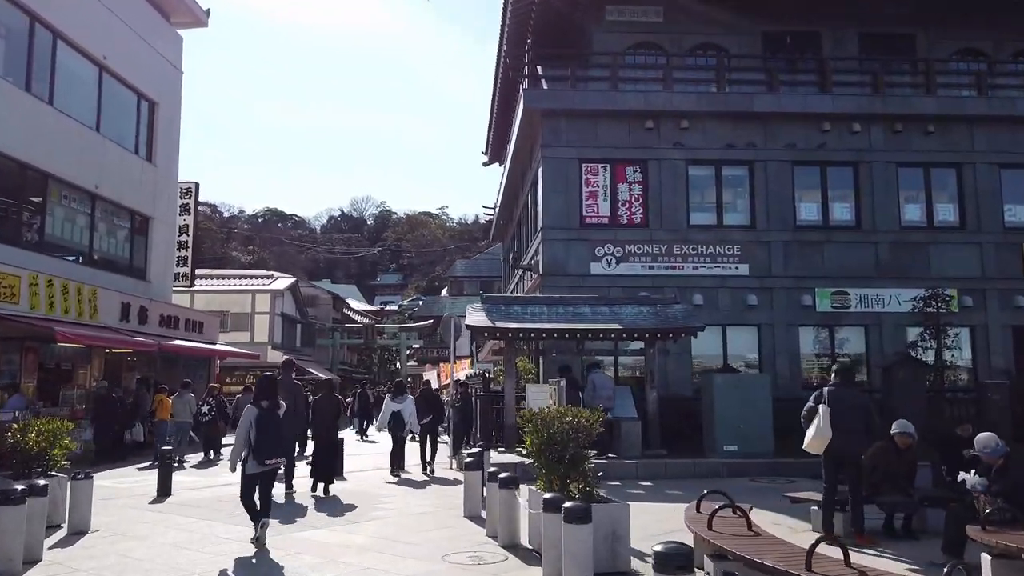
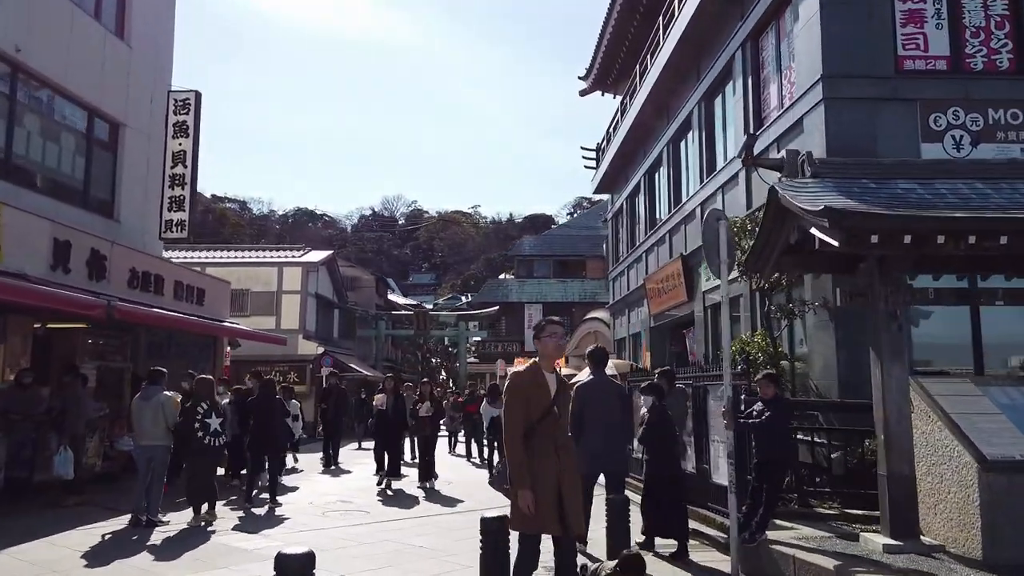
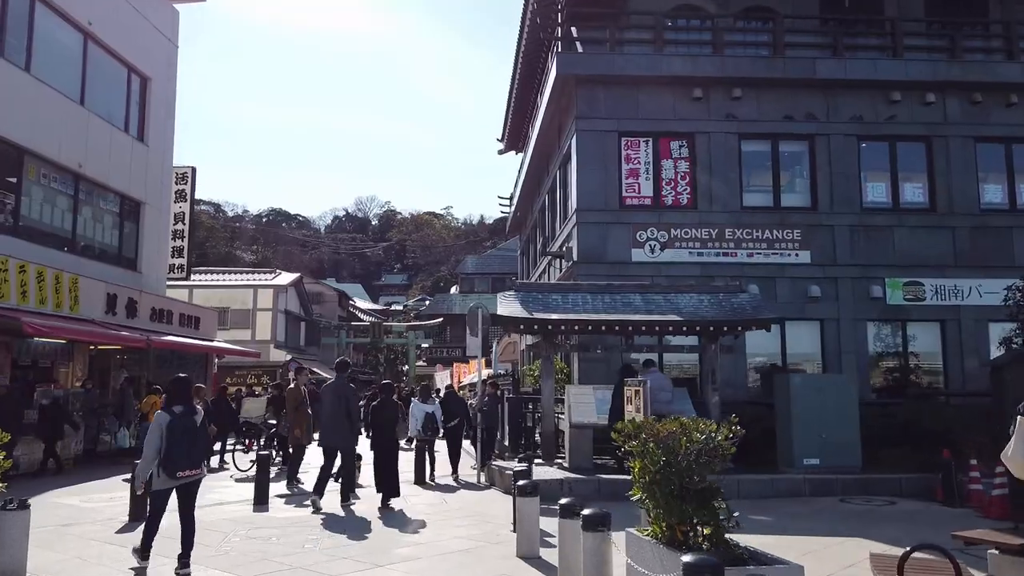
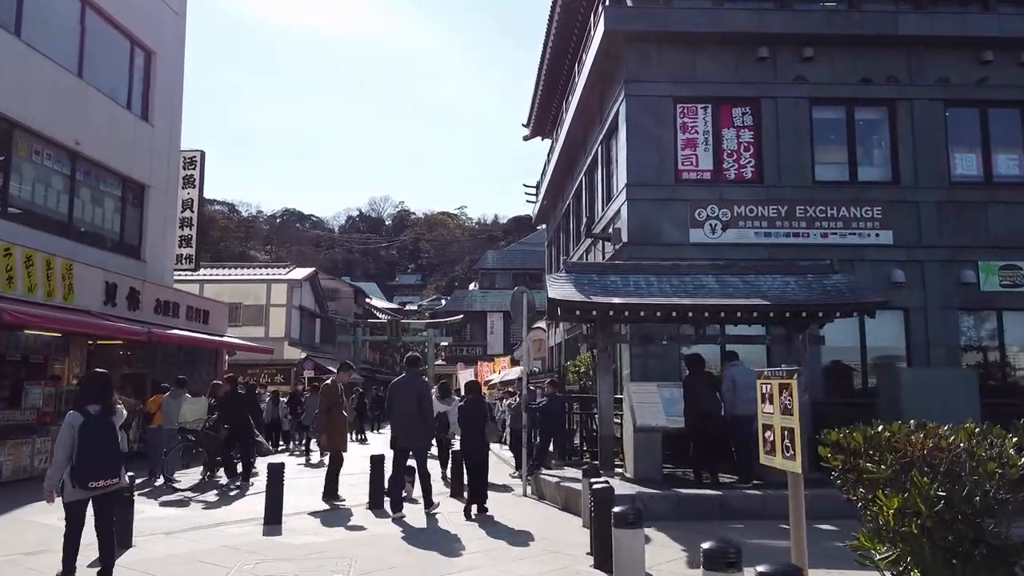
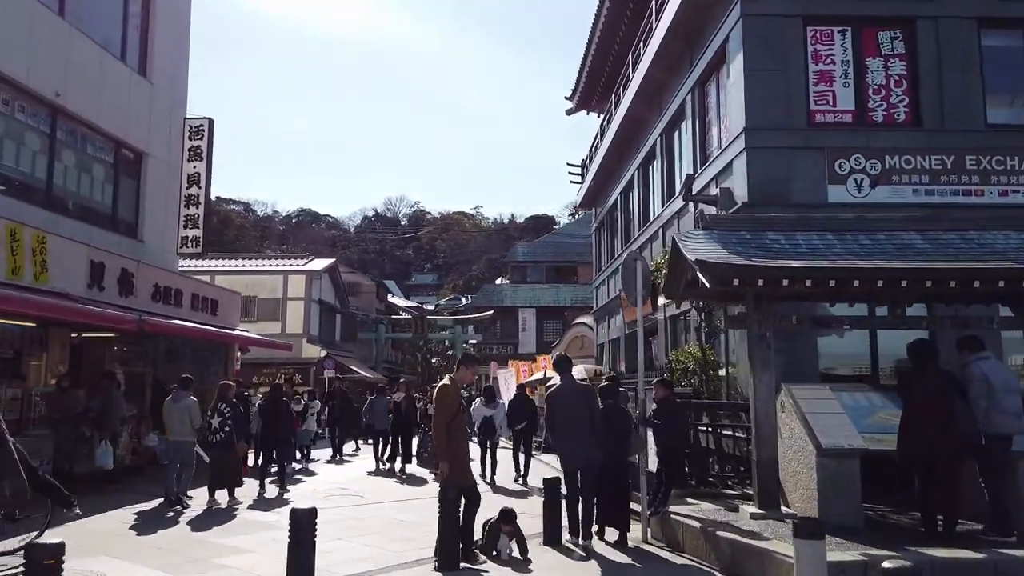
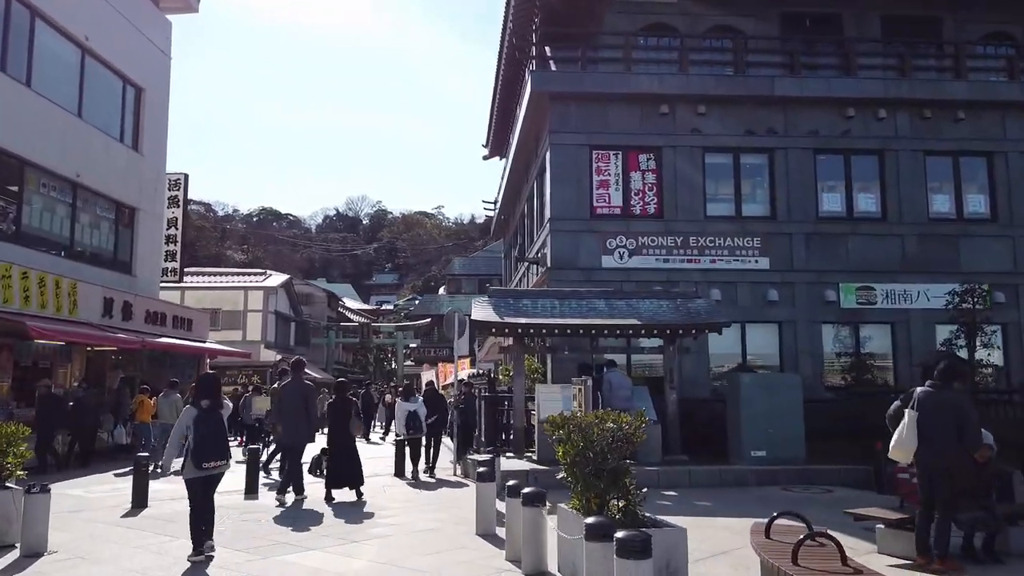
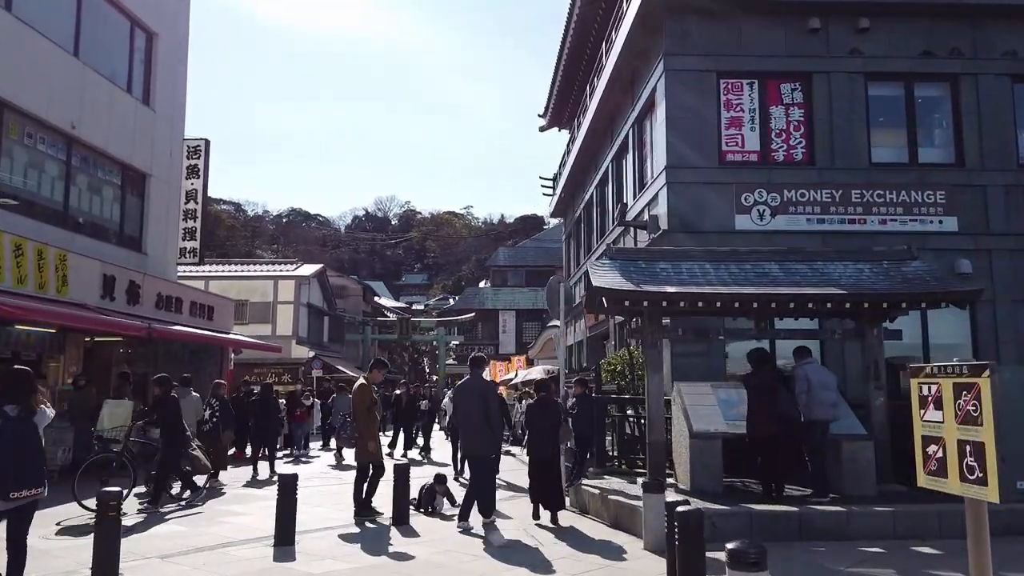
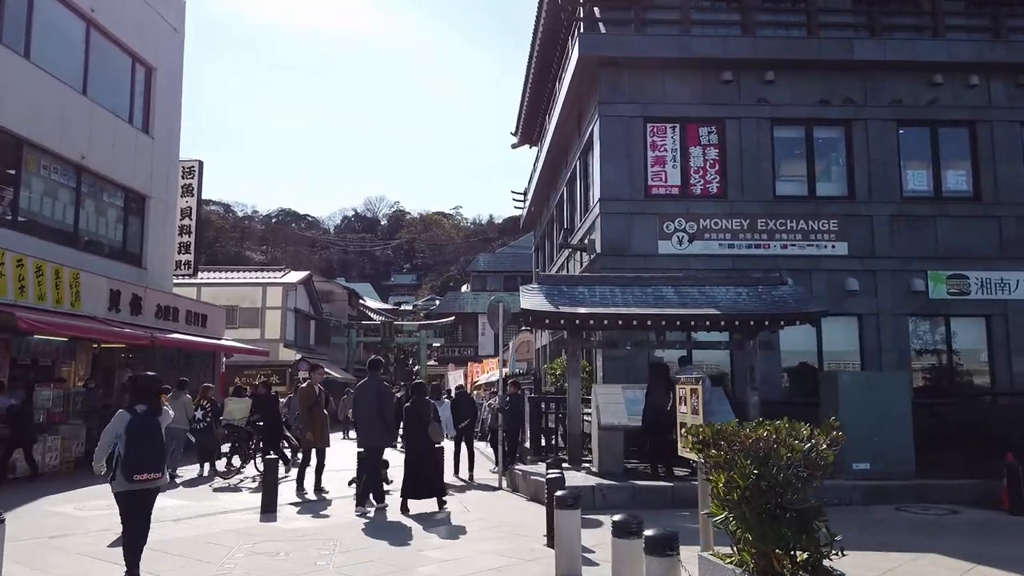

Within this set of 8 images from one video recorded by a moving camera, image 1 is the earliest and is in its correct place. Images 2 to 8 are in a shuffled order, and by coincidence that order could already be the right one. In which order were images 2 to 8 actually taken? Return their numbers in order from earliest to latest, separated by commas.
6, 3, 8, 4, 7, 5, 2
